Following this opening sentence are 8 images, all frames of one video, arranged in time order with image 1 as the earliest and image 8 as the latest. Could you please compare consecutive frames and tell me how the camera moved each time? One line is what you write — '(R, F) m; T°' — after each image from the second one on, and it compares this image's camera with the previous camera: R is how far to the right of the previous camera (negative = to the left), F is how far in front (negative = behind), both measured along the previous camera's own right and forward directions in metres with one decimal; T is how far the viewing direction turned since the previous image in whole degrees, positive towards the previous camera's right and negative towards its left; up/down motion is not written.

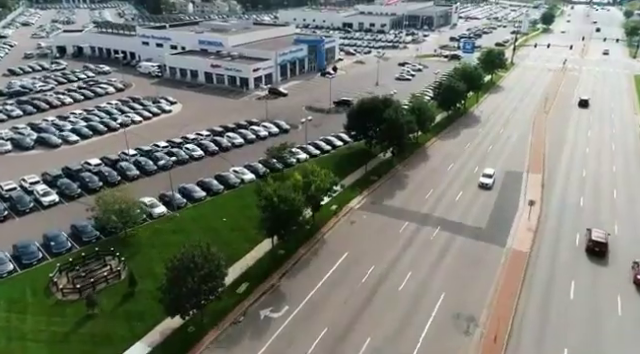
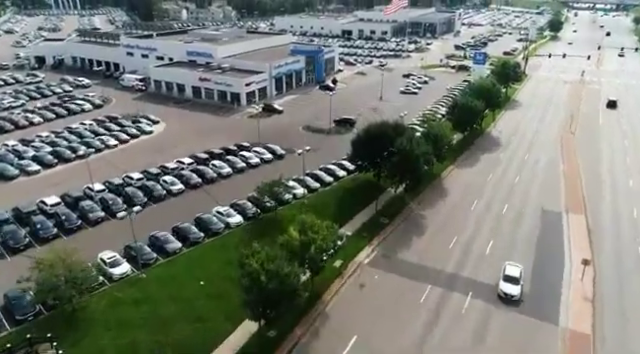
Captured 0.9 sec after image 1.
(-0.2, +6.7) m; 0°
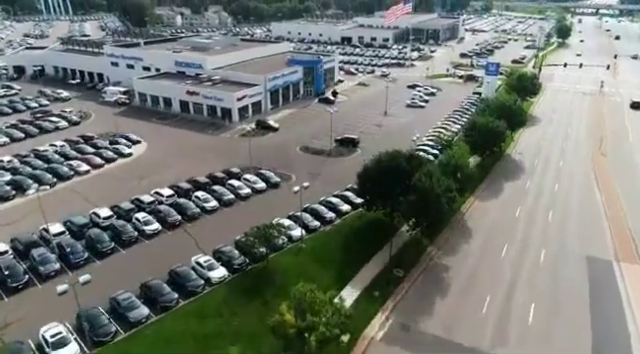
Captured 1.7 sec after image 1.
(-0.1, +6.0) m; 0°
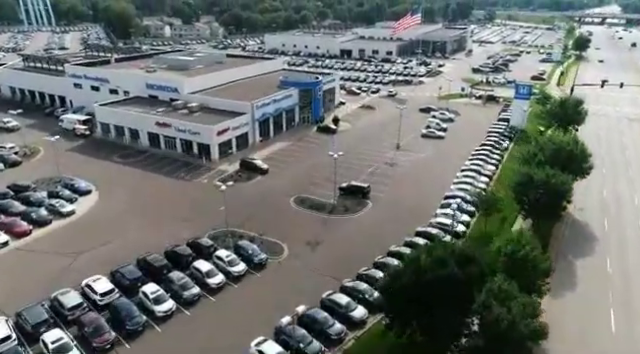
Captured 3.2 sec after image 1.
(-0.3, +11.5) m; 0°
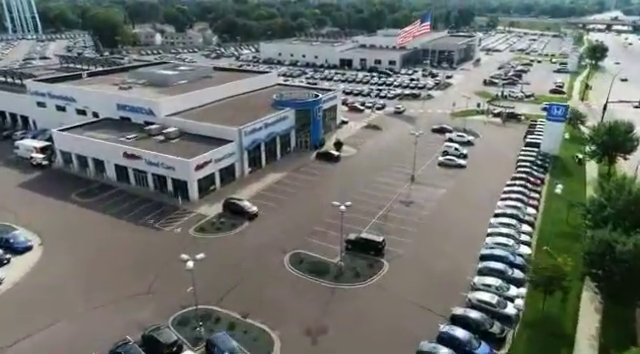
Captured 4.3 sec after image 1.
(-0.3, +8.6) m; 0°
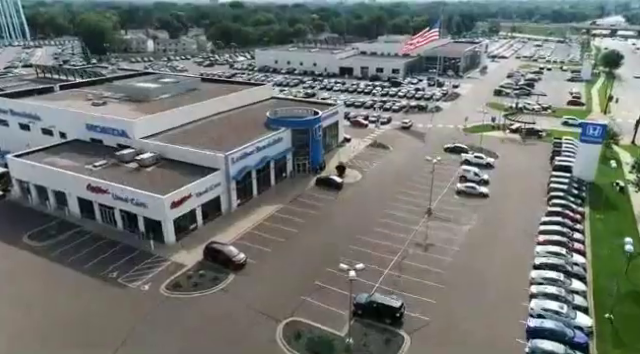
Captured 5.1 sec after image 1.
(-0.2, +6.8) m; 0°
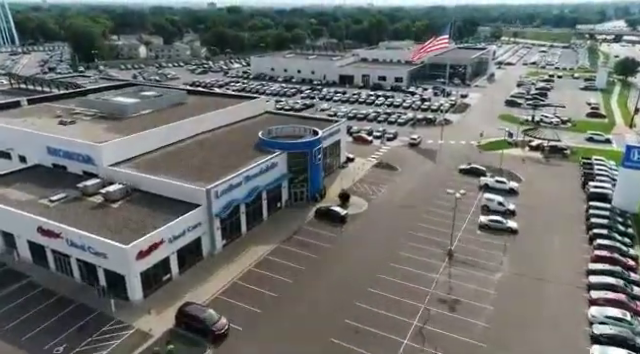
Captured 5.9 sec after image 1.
(-0.2, +6.4) m; 0°
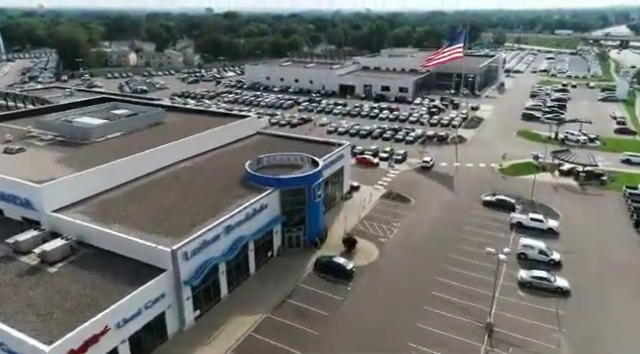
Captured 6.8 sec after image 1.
(-0.2, +7.6) m; 0°
